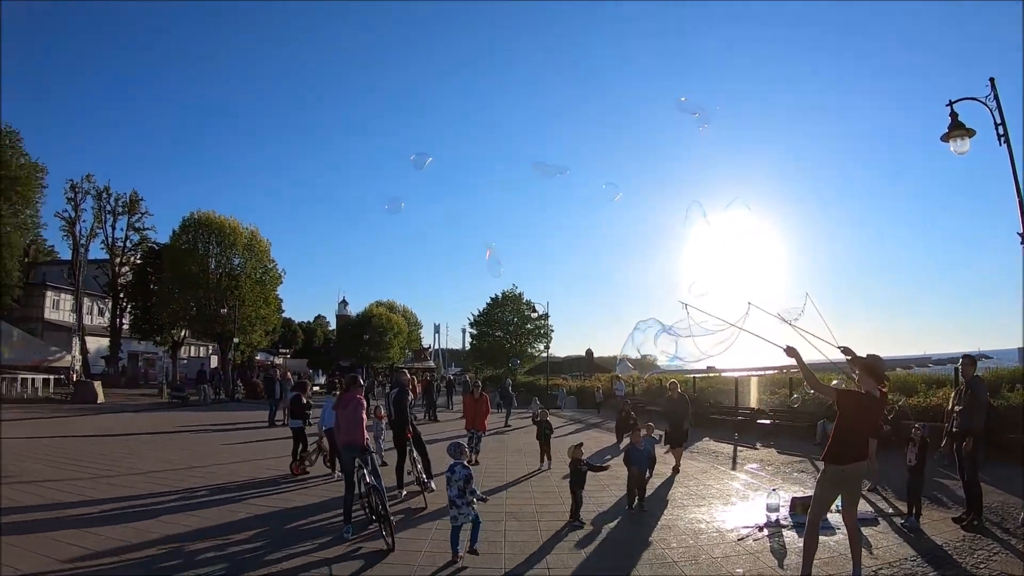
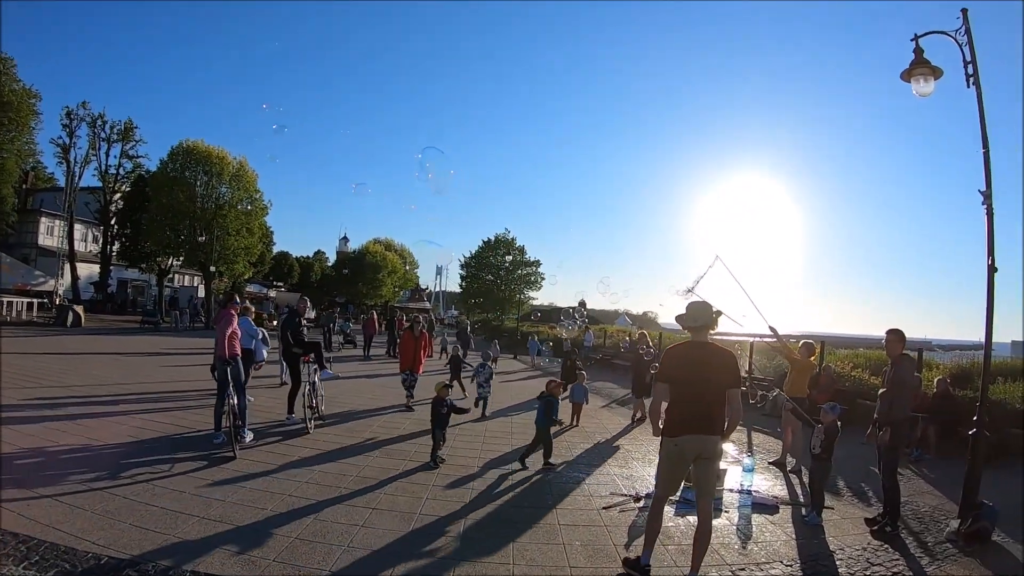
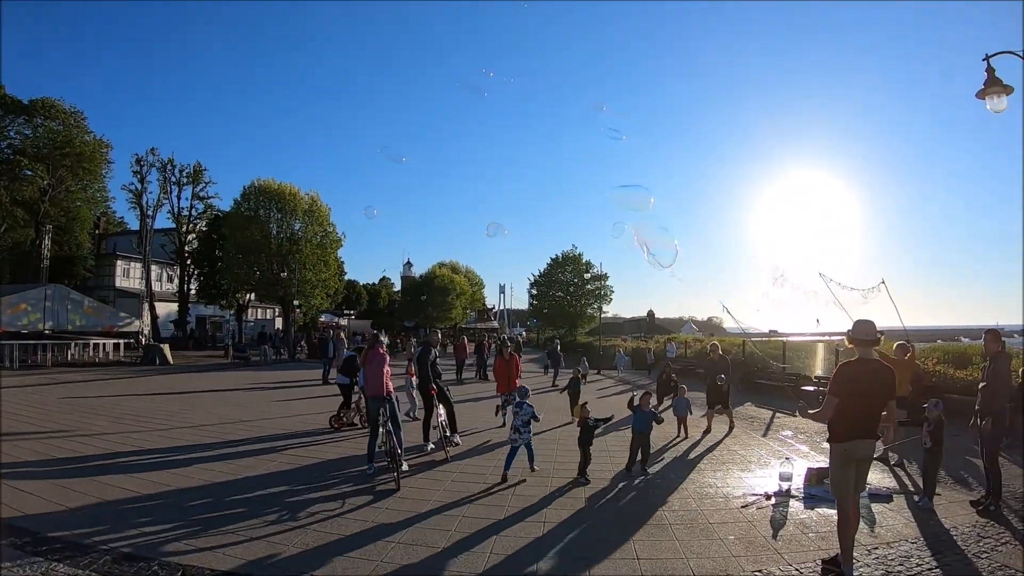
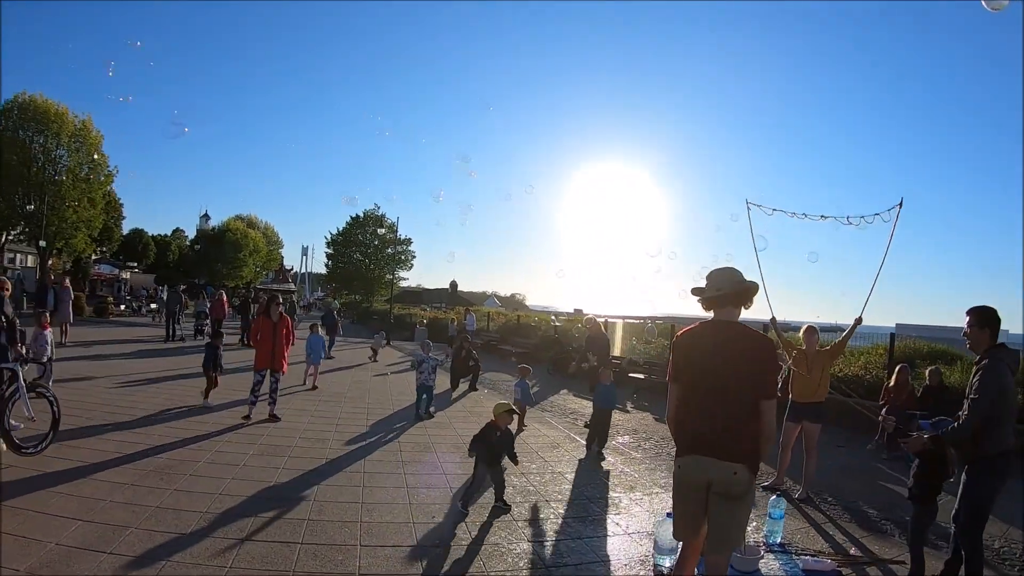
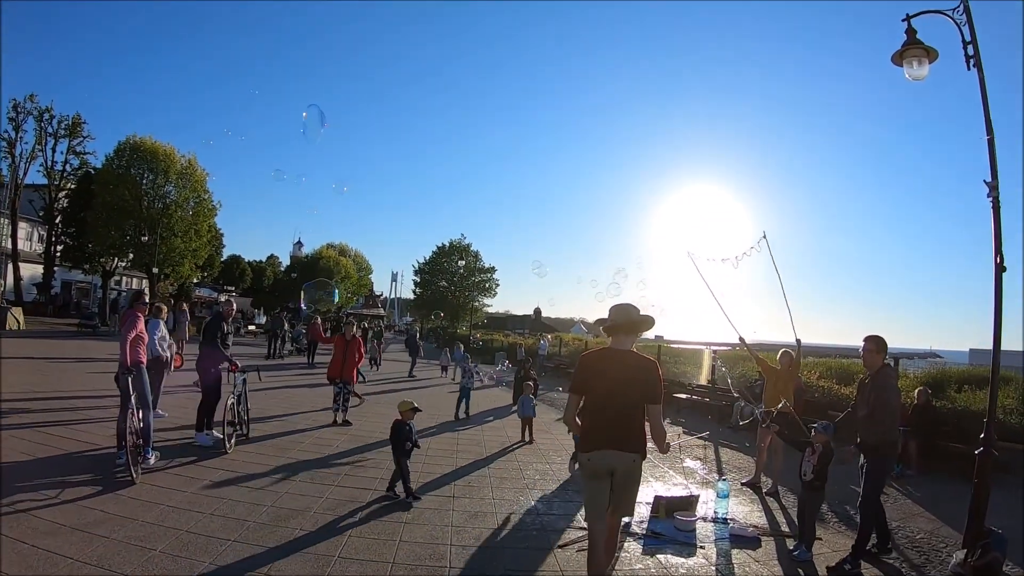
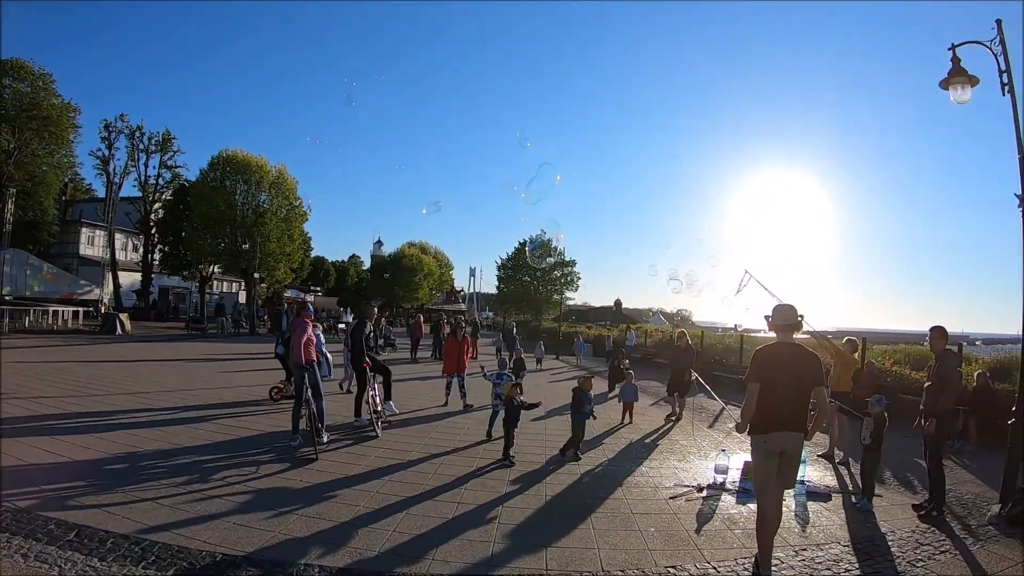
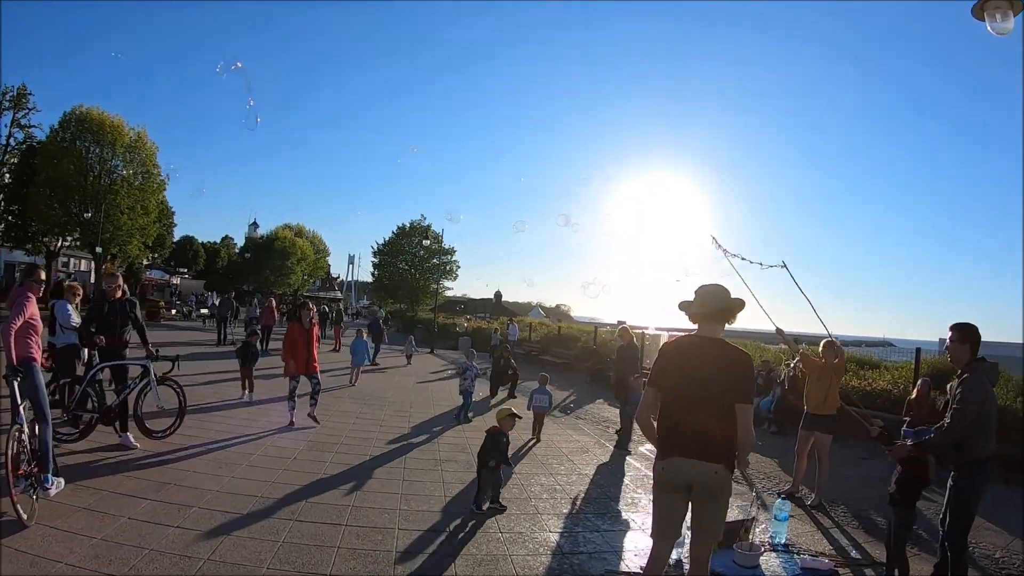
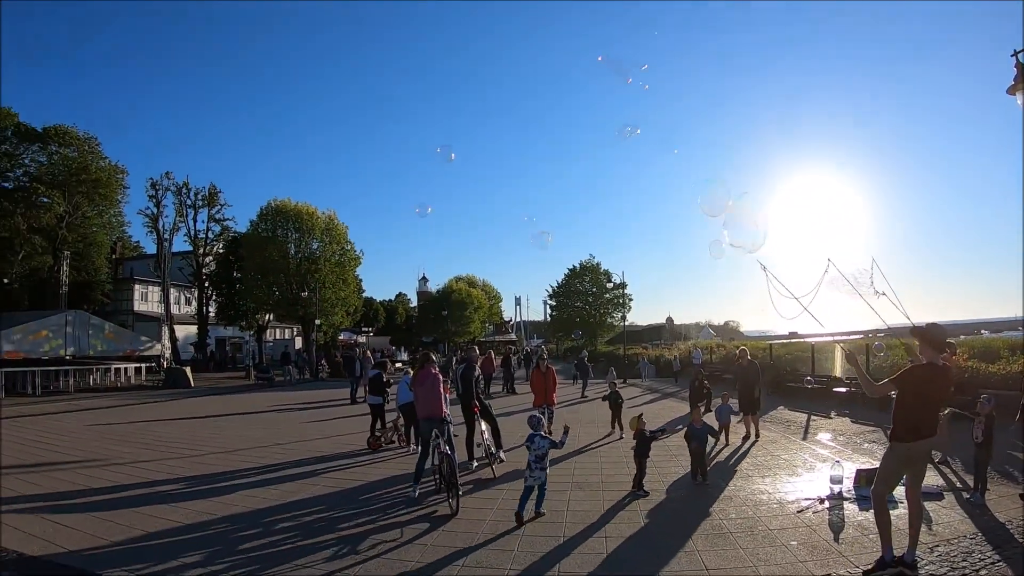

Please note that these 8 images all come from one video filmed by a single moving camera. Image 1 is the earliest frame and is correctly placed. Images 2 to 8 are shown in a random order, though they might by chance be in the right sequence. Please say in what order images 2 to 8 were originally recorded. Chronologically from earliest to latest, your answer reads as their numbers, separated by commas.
8, 3, 6, 2, 5, 7, 4
